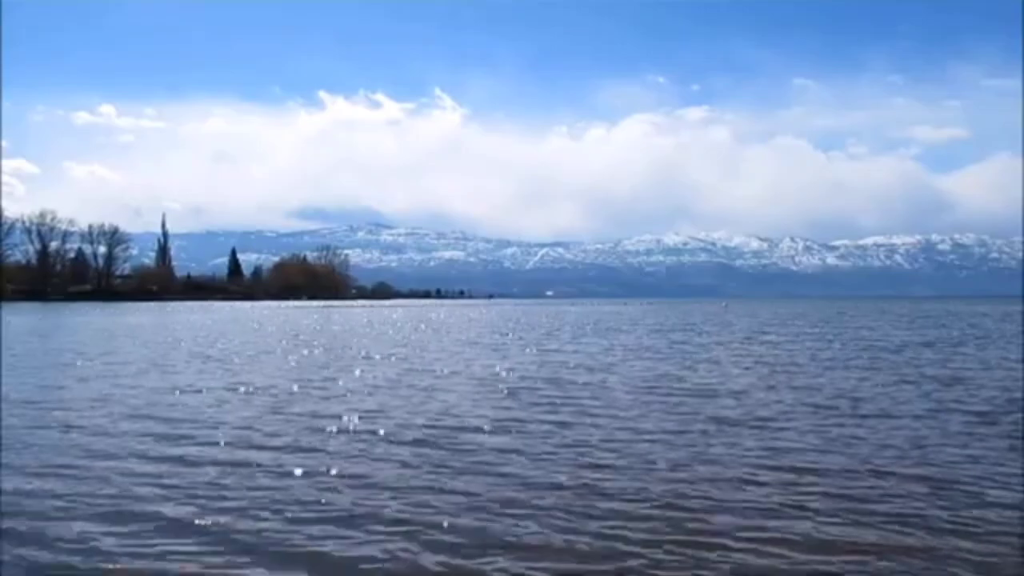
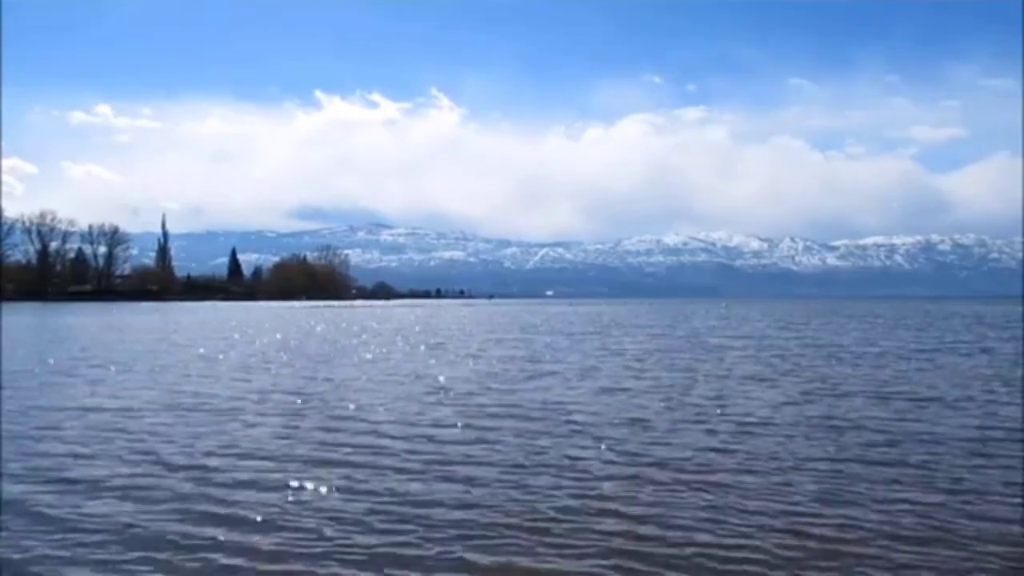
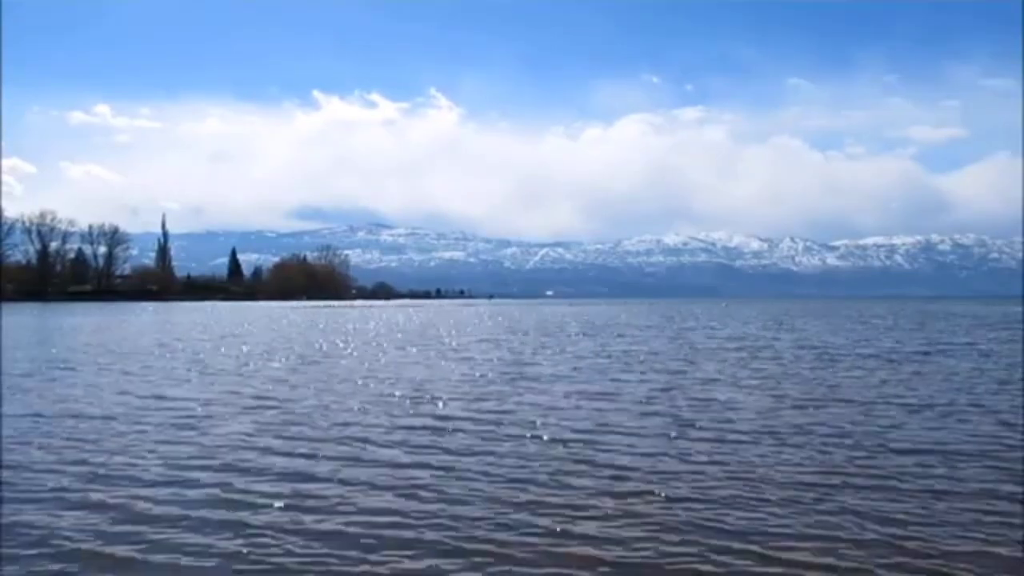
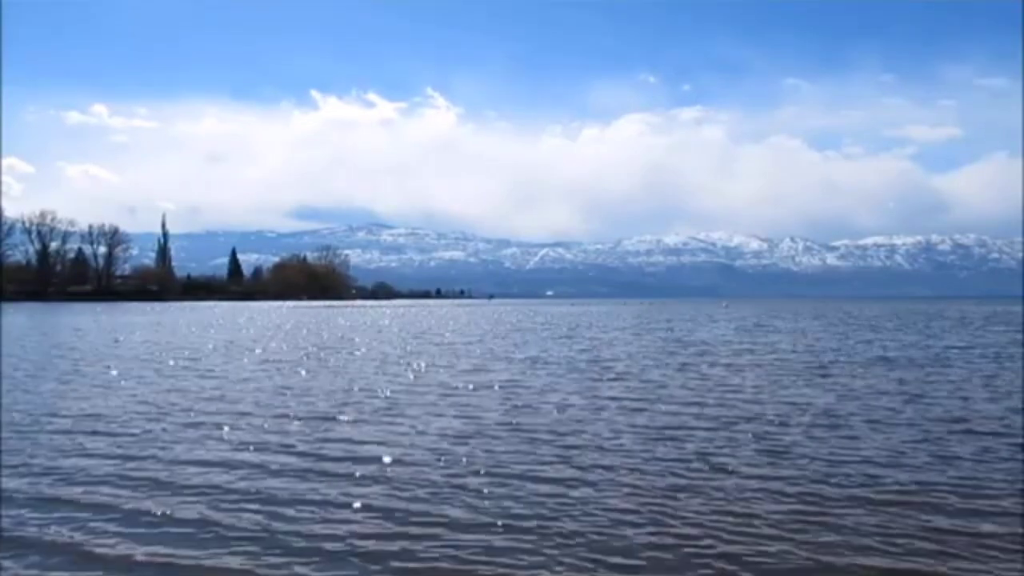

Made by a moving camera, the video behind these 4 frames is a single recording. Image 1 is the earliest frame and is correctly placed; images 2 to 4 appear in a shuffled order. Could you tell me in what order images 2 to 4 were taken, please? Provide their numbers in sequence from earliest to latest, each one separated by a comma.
2, 3, 4
